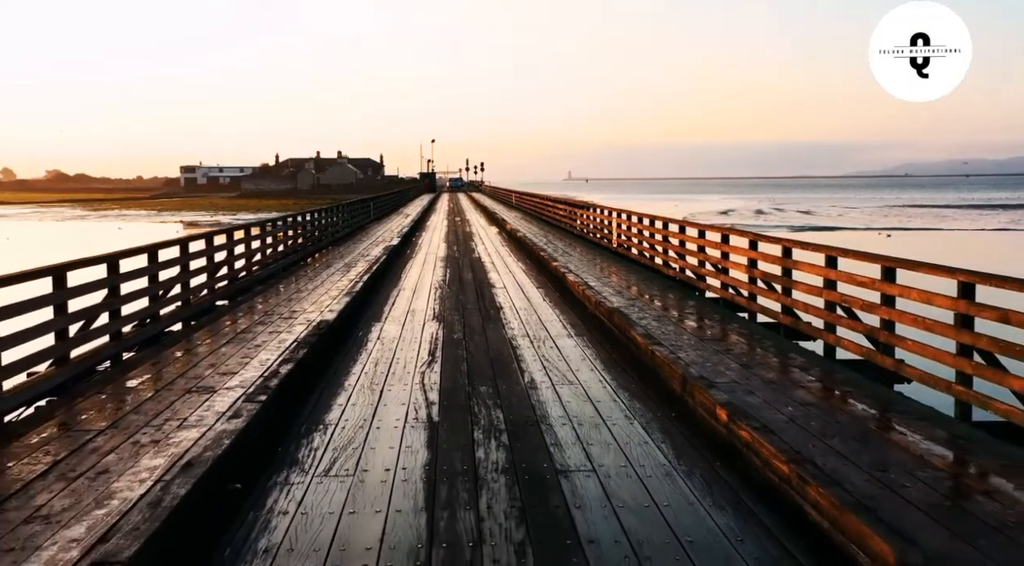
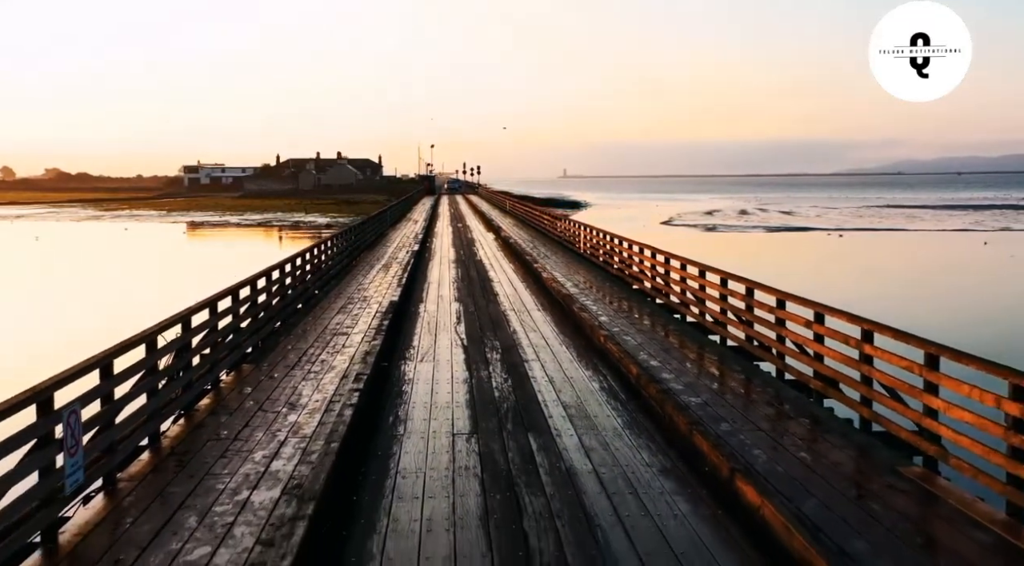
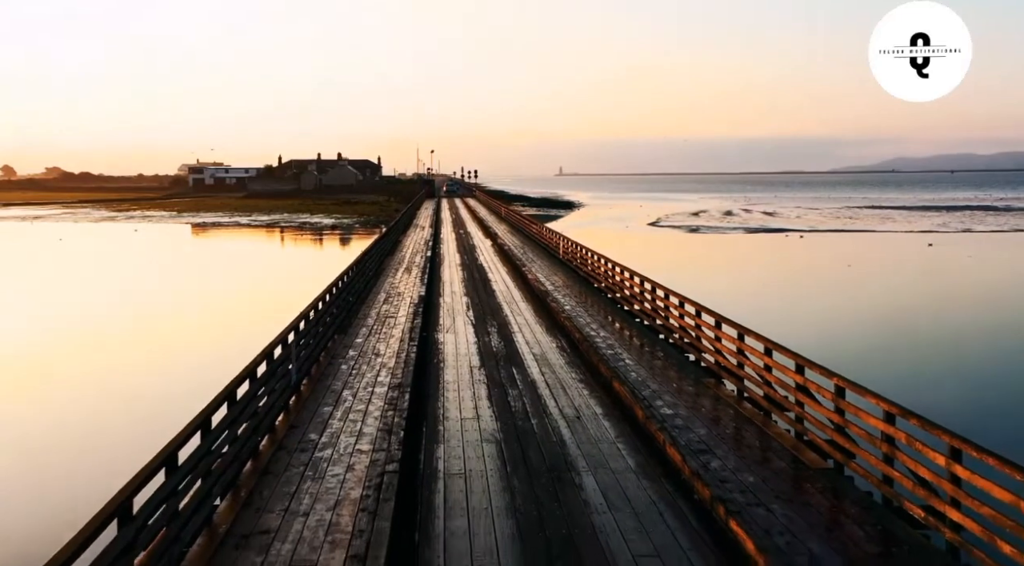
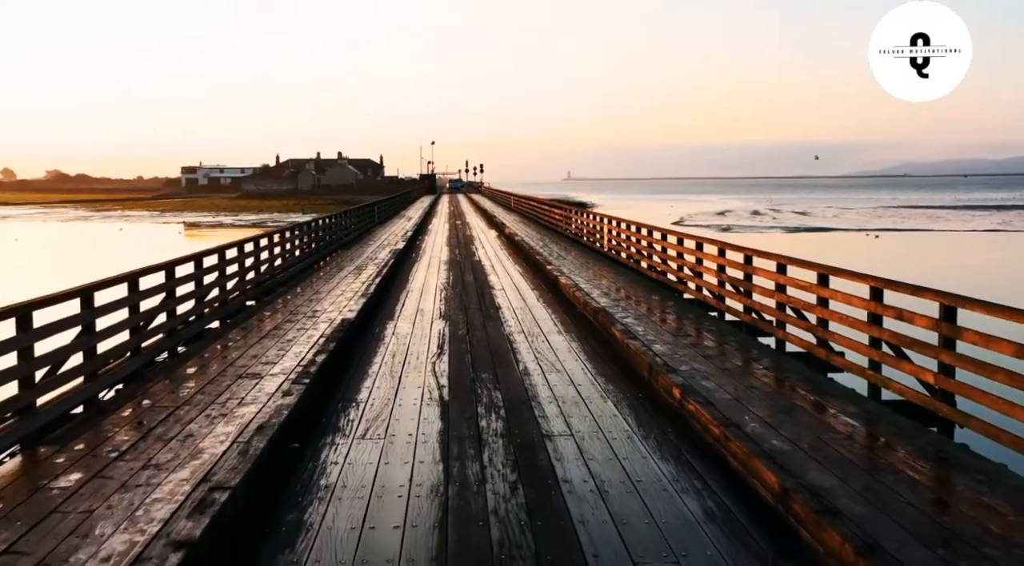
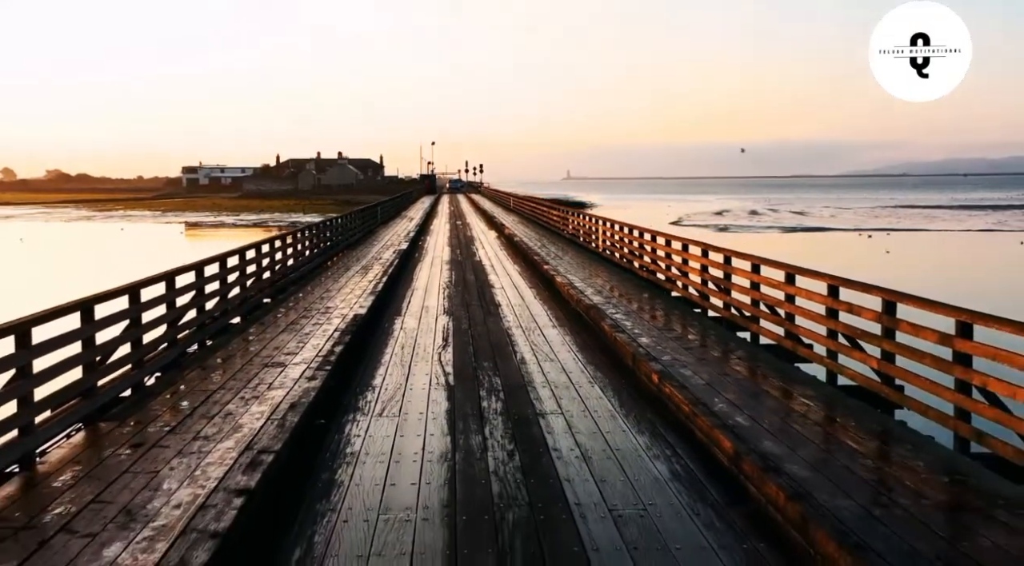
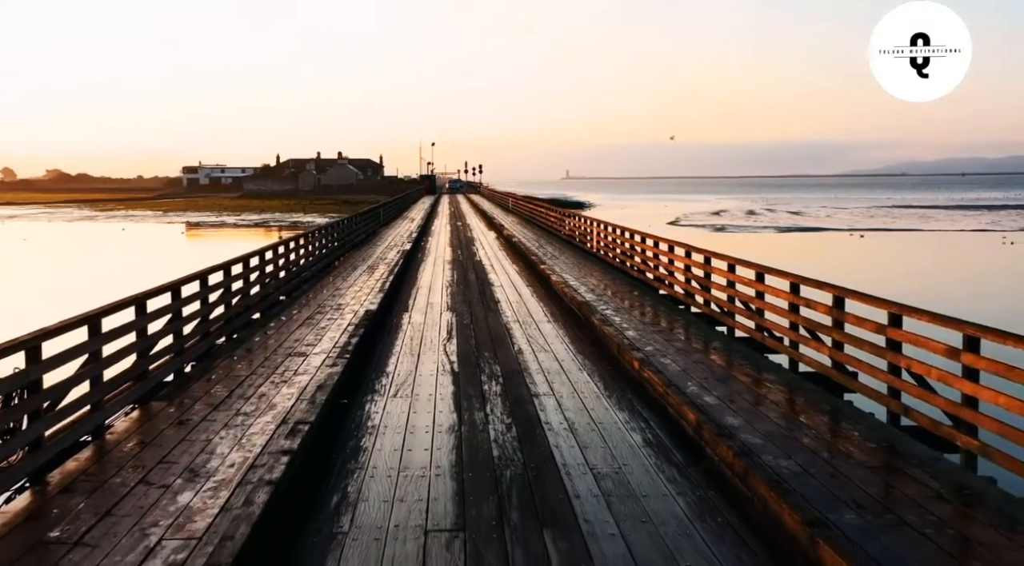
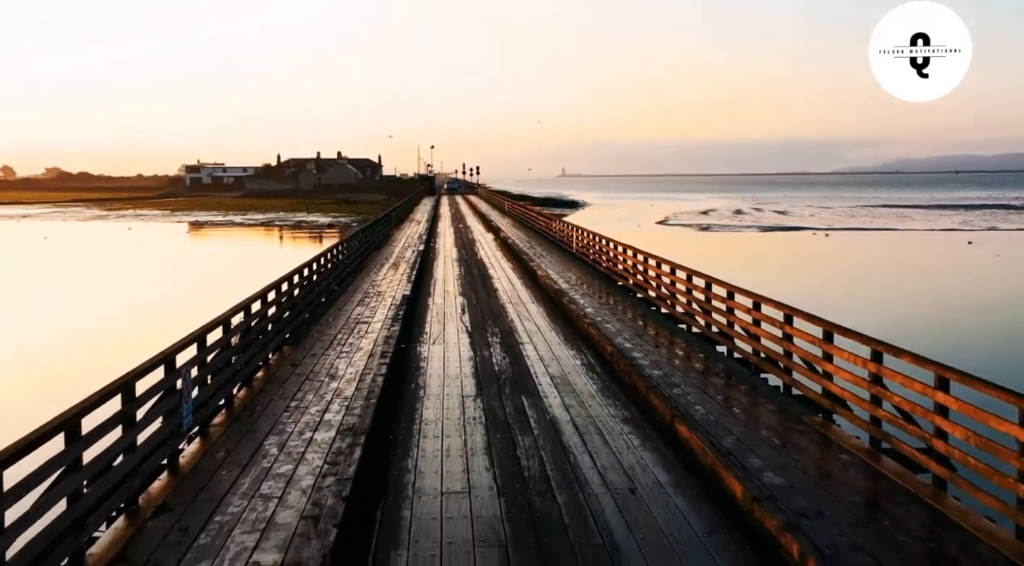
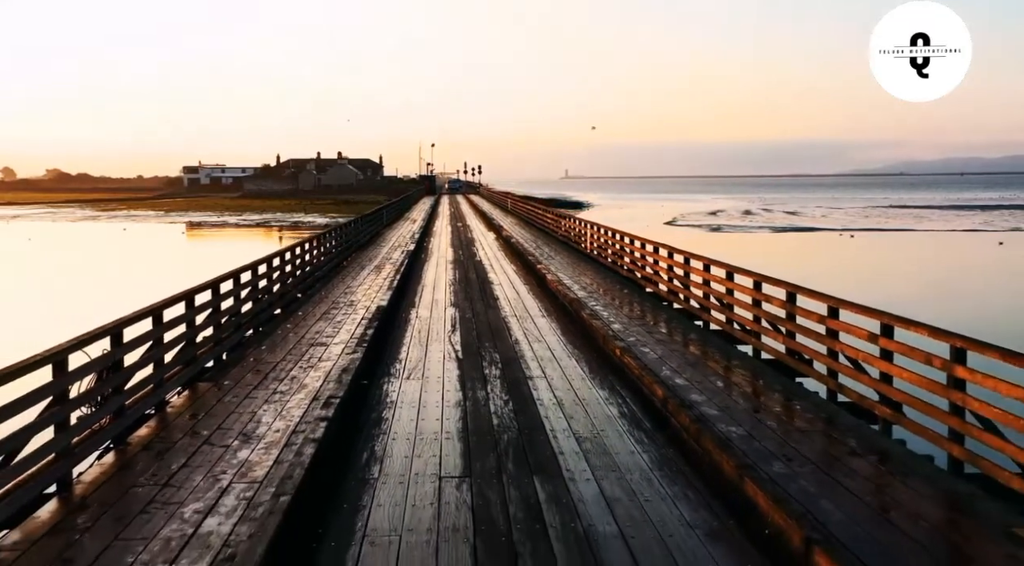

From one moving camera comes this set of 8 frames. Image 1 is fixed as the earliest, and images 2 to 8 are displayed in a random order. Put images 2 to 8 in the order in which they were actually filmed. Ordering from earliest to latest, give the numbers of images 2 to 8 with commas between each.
4, 5, 6, 8, 2, 7, 3
